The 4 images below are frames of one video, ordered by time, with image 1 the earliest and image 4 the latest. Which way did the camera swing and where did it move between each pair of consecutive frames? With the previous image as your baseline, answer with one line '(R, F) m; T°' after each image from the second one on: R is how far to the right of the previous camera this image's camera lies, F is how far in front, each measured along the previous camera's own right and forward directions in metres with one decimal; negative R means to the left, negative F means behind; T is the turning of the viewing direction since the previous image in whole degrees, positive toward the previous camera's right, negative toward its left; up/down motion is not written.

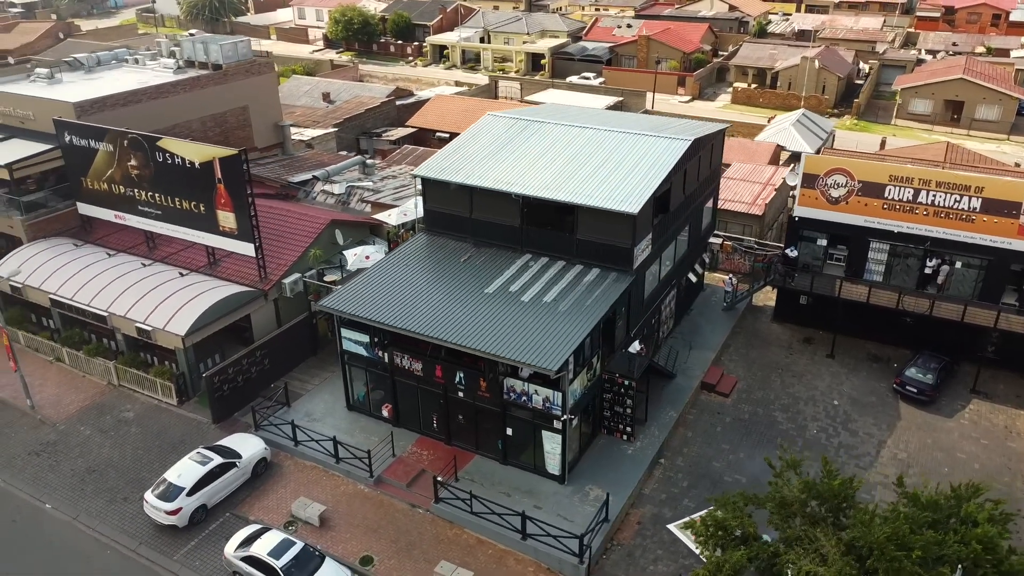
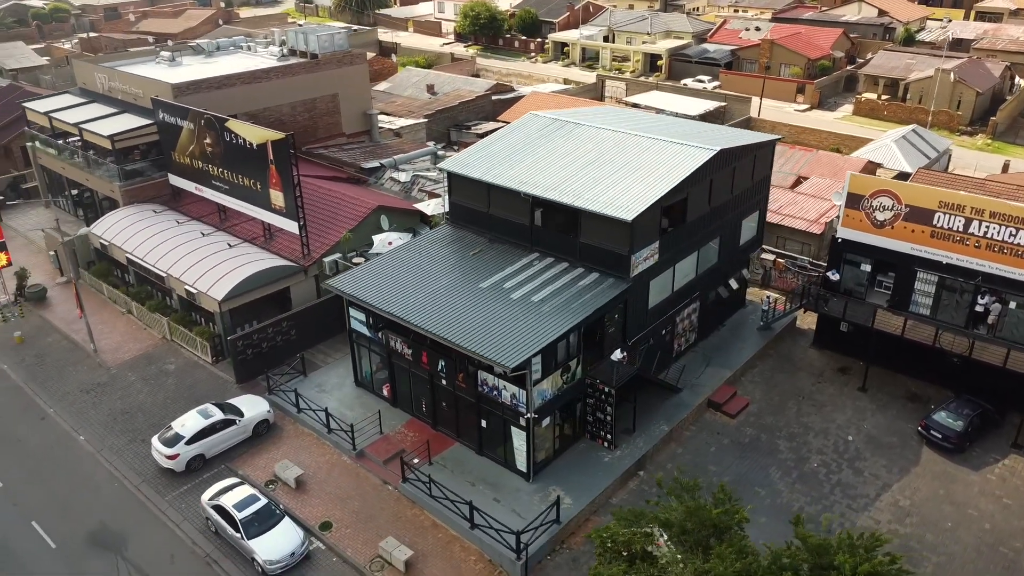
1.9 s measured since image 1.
(+4.8, 0.0) m; -11°
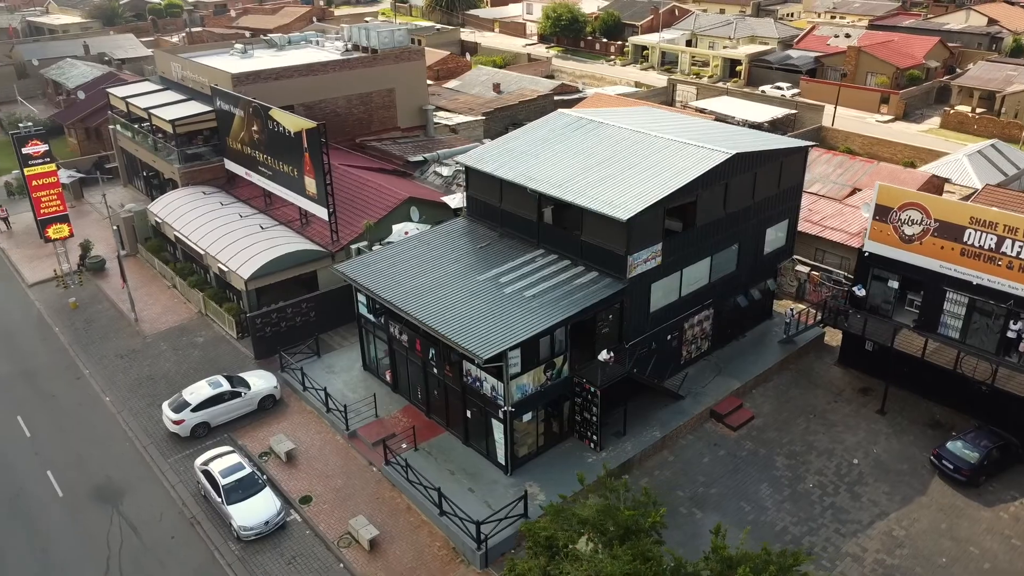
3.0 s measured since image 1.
(+3.1, +0.1) m; -7°
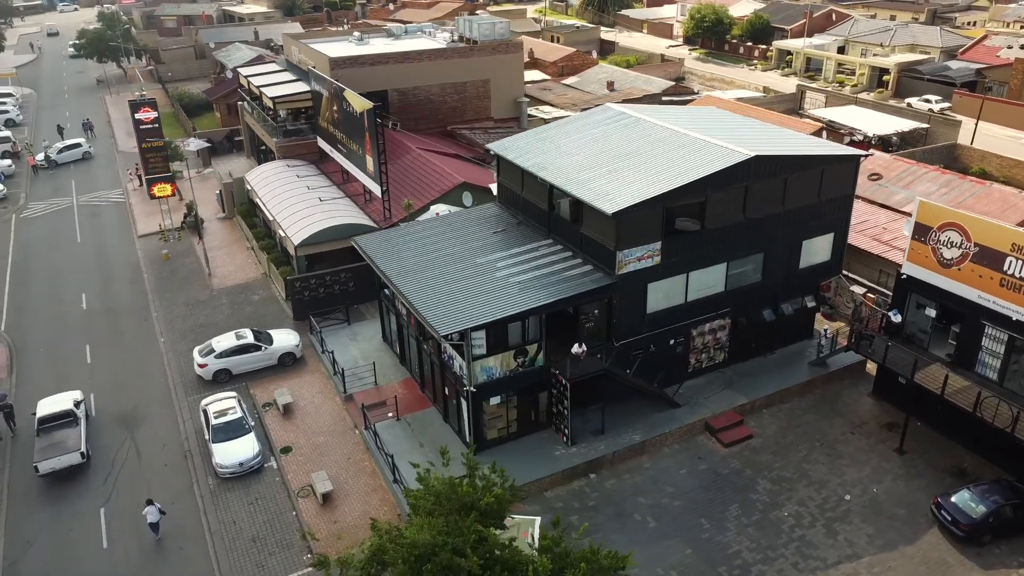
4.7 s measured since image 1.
(+5.5, +0.4) m; -12°
